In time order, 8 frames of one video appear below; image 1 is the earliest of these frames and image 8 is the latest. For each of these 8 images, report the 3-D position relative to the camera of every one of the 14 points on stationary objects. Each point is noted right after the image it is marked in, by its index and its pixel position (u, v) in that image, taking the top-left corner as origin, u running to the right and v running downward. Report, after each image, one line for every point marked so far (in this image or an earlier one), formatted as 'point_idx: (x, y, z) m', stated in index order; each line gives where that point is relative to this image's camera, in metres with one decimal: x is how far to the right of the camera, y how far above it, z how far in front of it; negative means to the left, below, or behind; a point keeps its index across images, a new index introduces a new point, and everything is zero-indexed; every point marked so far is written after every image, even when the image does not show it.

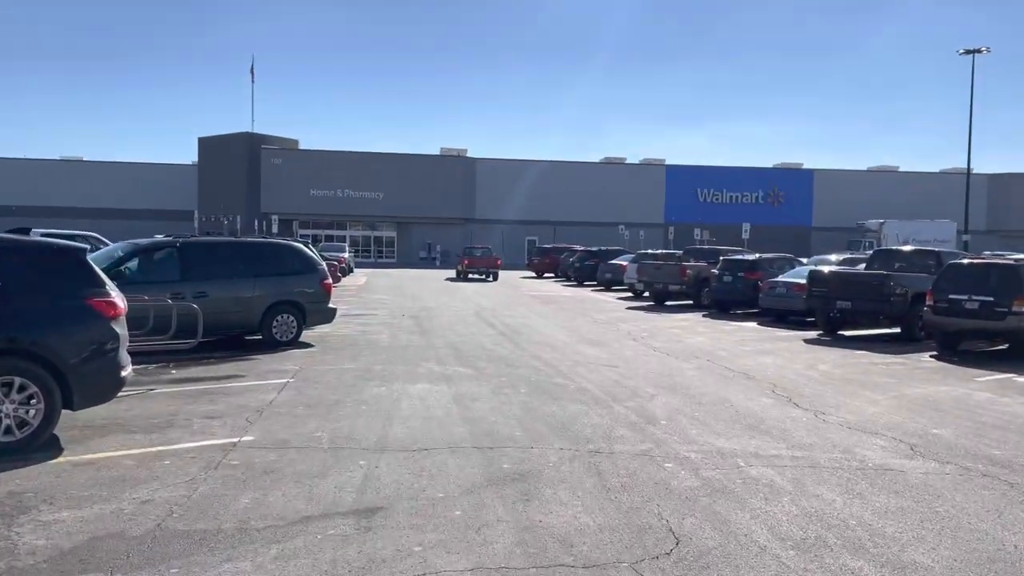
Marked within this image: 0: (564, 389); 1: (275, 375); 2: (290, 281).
0: (+0.7, -1.5, +11.3) m
1: (-3.6, -1.3, +12.1) m
2: (-4.4, +0.1, +15.6) m
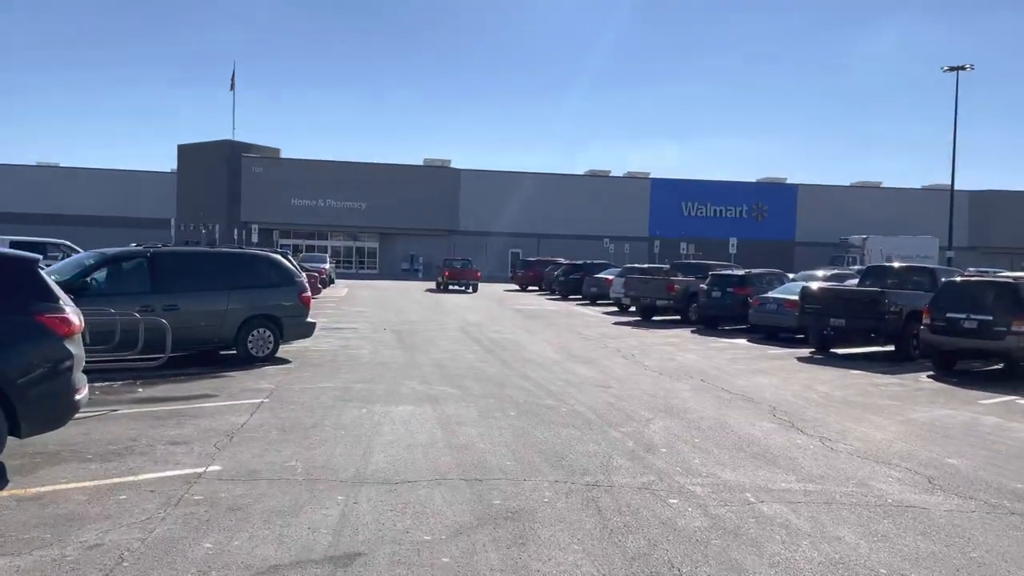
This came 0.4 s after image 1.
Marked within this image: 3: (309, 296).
0: (+0.6, -1.7, +10.7) m
1: (-3.8, -1.5, +11.4) m
2: (-4.6, -0.1, +14.9) m
3: (-3.9, -0.2, +15.4) m
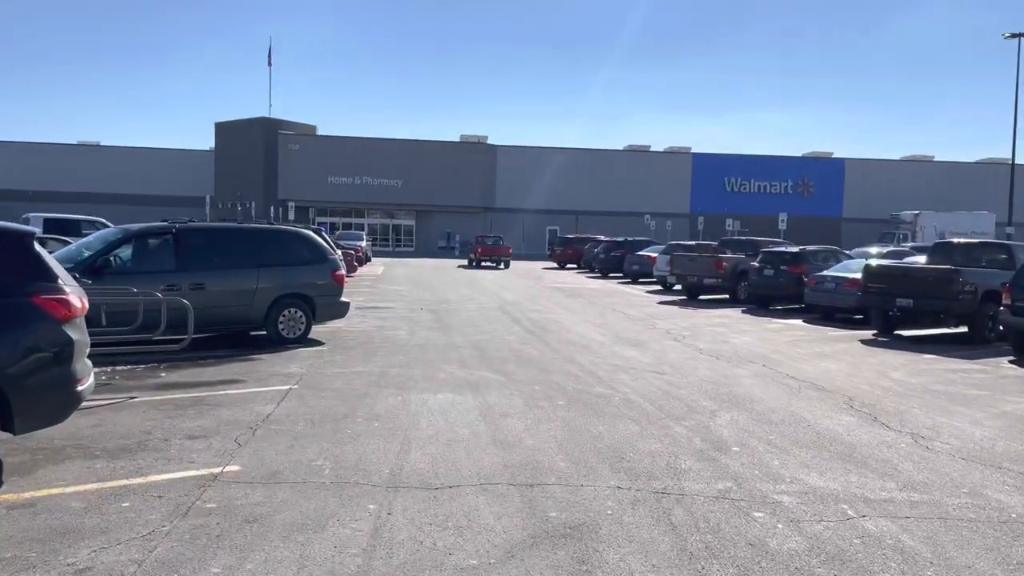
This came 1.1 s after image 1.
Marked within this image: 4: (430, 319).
0: (+1.2, -1.4, +9.7) m
1: (-3.1, -1.2, +10.6) m
2: (-3.8, +0.3, +14.1) m
3: (-3.1, +0.2, +14.6) m
4: (-2.0, -0.7, +19.3) m
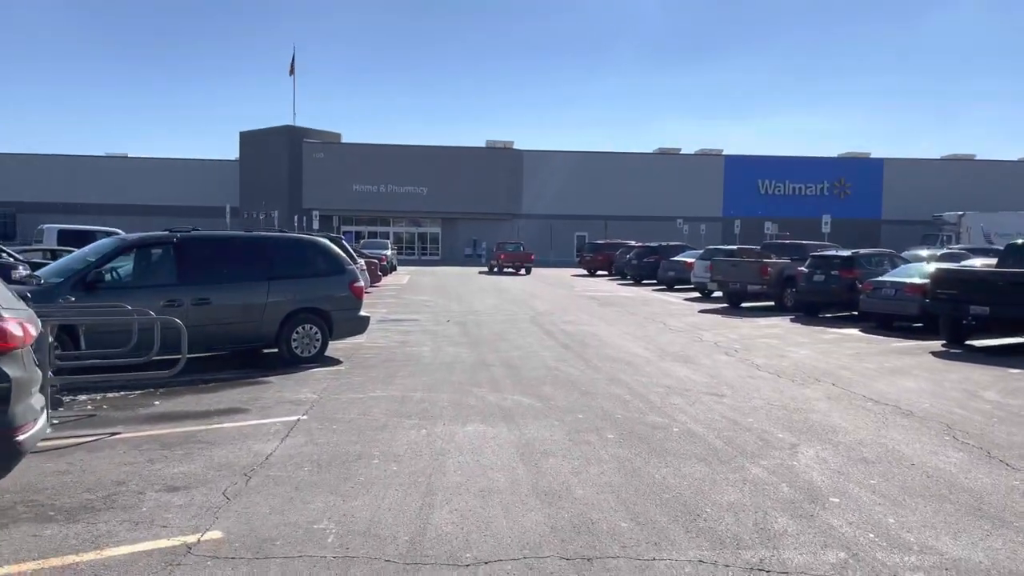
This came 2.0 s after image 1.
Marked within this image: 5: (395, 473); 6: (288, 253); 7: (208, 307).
0: (+1.6, -1.5, +8.3) m
1: (-2.7, -1.4, +9.3) m
2: (-3.2, +0.1, +12.9) m
3: (-2.5, 0.0, +13.3) m
4: (-1.2, -1.0, +17.9) m
5: (-1.0, -1.6, +6.7) m
6: (-3.6, +0.6, +12.9) m
7: (-4.5, -0.3, +11.9) m
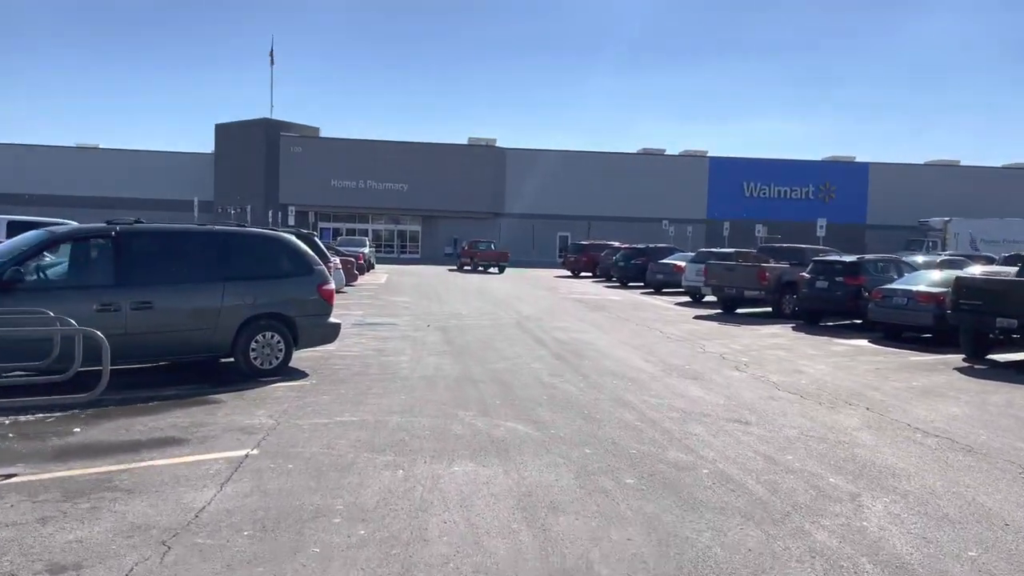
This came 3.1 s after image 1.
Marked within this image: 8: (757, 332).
0: (+1.6, -1.7, +6.8) m
1: (-2.7, -1.5, +7.7) m
2: (-3.4, 0.0, +11.3) m
3: (-2.7, 0.0, +11.7) m
4: (-1.5, -1.0, +16.4) m
5: (-1.0, -1.6, +5.2) m
6: (-3.8, +0.5, +11.3) m
7: (-4.6, -0.3, +10.2) m
8: (+6.0, -1.1, +19.5) m
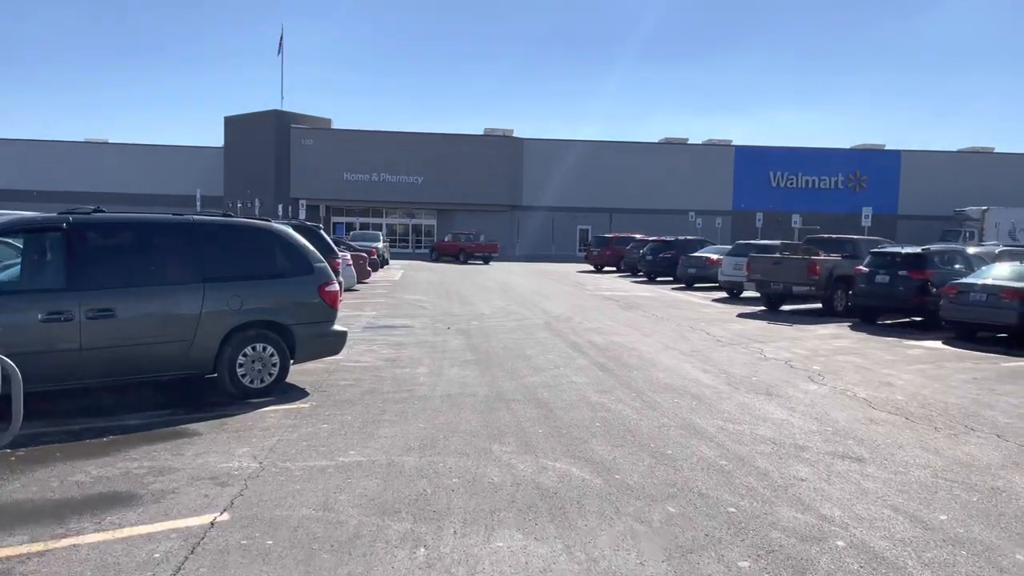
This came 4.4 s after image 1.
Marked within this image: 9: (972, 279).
0: (+2.0, -1.7, +4.8) m
1: (-2.3, -1.5, +5.8) m
2: (-2.9, 0.0, +9.4) m
3: (-2.2, 0.0, +9.8) m
4: (-0.9, -1.0, +14.5) m
5: (-0.6, -1.7, +3.3) m
6: (-3.3, +0.5, +9.4) m
7: (-4.2, -0.3, +8.4) m
8: (+6.6, -1.0, +17.4) m
9: (+10.1, +0.2, +17.5) m
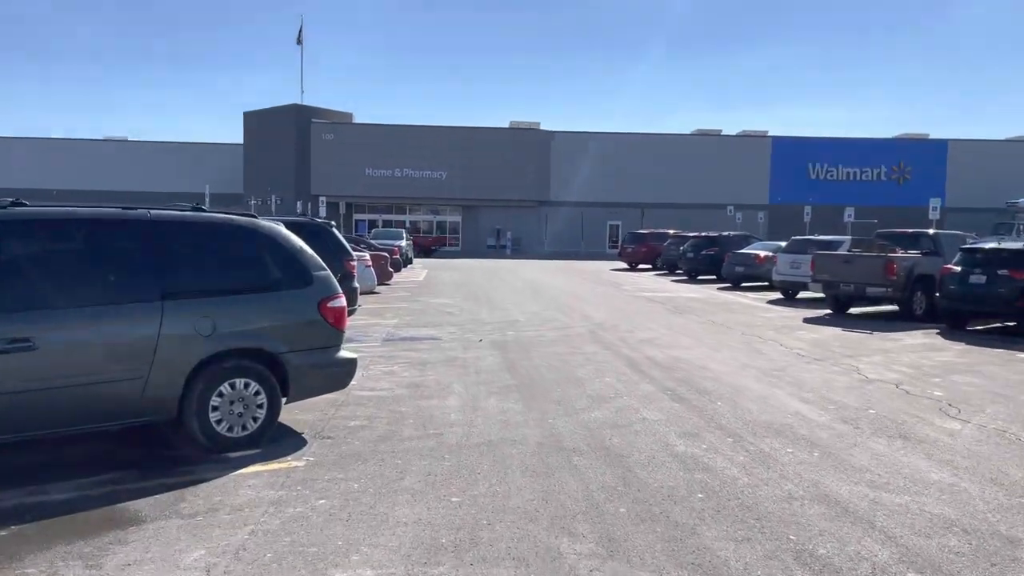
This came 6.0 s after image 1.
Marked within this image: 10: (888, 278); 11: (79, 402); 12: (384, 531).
0: (+2.4, -1.8, +2.4) m
1: (-1.9, -1.7, +3.6) m
2: (-2.3, -0.2, +7.1) m
3: (-1.6, -0.2, +7.5) m
4: (-0.2, -1.1, +12.1) m
5: (-0.2, -1.9, +0.9) m
6: (-2.8, +0.4, +7.2) m
7: (-3.7, -0.5, +6.1) m
8: (+7.4, -1.0, +14.9) m
9: (+10.9, +0.1, +14.8) m
10: (+9.2, +0.3, +19.4) m
11: (-3.5, -0.9, +6.4) m
12: (-0.9, -1.6, +5.2) m
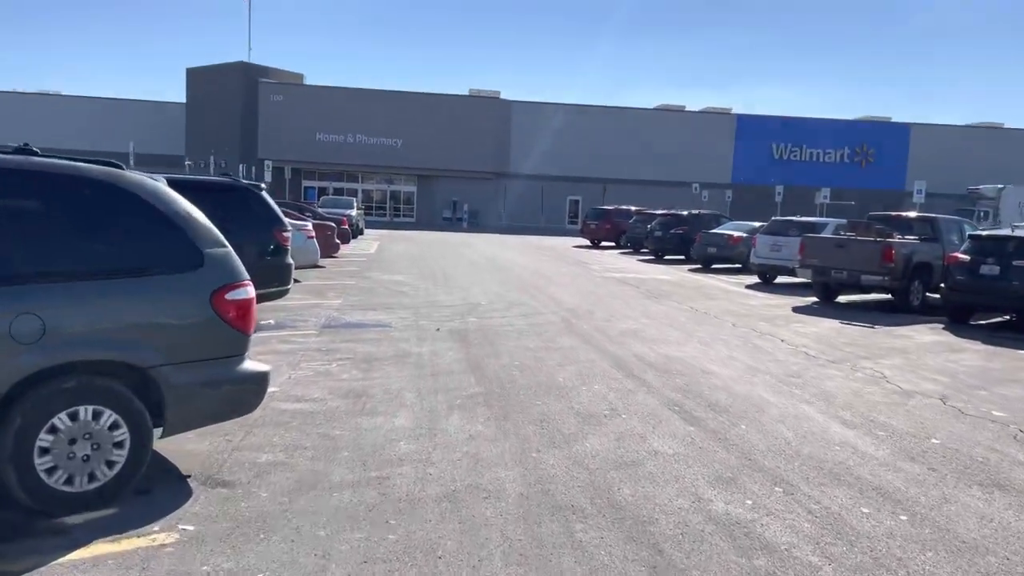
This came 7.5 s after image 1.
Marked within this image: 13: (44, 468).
0: (+2.5, -2.0, +0.4) m
1: (-1.8, -1.7, +1.3) m
2: (-2.5, -0.1, +4.8) m
3: (-1.8, -0.1, +5.2) m
4: (-0.7, -0.9, +9.9) m
5: (0.0, -2.0, -1.2) m
6: (-2.9, +0.5, +4.8) m
7: (-3.7, -0.4, +3.7) m
8: (+6.8, -0.9, +13.1) m
9: (+10.3, +0.2, +13.3) m
10: (+8.3, +0.5, +17.7) m
11: (-3.6, -0.8, +4.0) m
12: (-0.9, -1.6, +3.0) m
13: (-2.7, -1.0, +4.6) m
